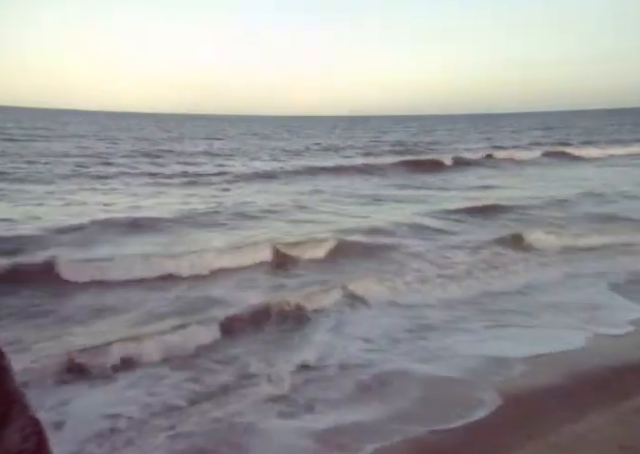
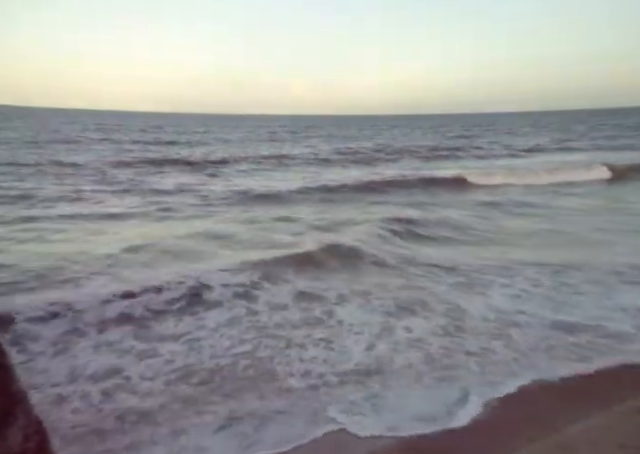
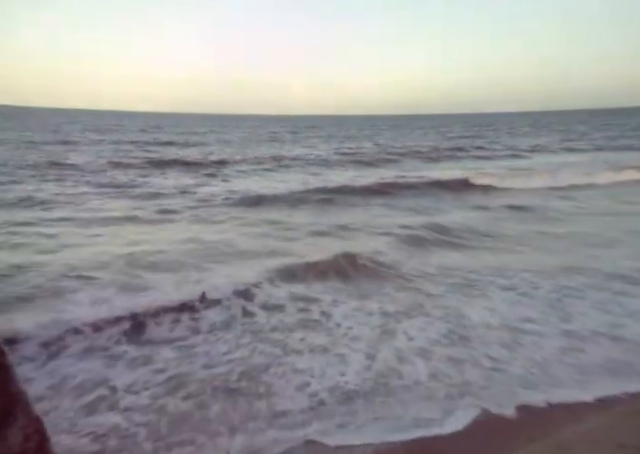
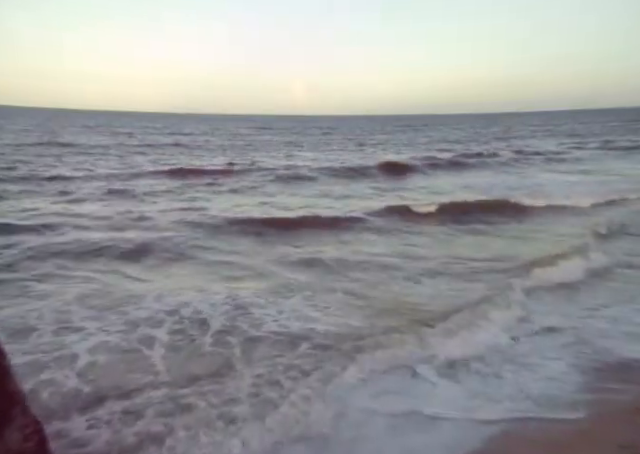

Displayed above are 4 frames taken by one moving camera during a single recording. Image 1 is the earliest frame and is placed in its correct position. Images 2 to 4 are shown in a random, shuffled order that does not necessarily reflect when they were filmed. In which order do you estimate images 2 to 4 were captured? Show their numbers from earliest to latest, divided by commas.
2, 3, 4
